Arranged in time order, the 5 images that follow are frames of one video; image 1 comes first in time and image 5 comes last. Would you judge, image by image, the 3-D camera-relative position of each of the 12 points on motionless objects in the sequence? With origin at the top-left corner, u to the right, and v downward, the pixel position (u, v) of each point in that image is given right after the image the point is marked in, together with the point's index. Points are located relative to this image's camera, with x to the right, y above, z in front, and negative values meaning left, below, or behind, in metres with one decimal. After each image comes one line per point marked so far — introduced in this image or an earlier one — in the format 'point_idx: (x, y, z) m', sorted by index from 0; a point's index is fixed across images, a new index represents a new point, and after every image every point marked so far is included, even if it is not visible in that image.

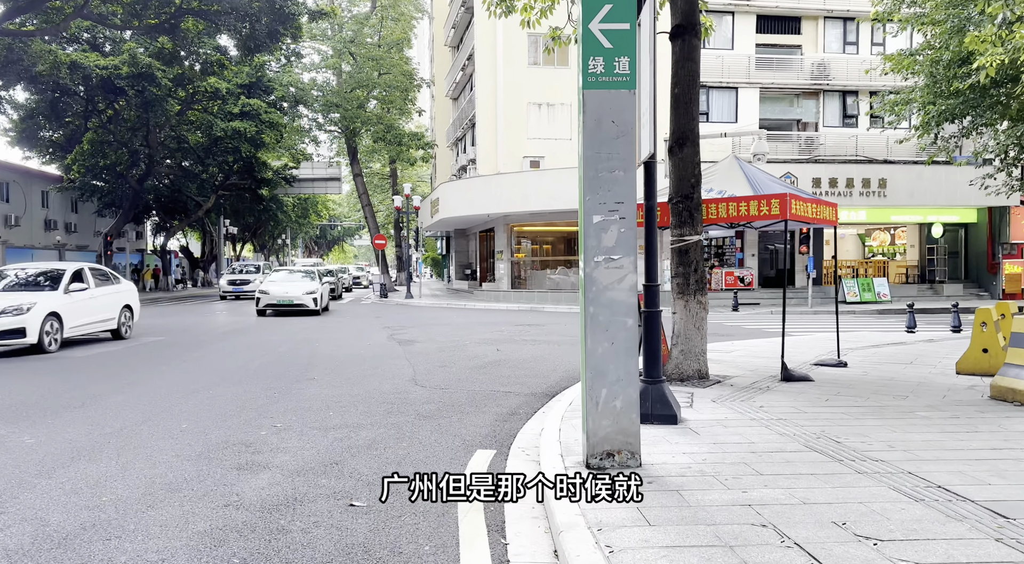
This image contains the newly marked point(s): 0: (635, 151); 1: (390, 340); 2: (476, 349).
0: (+0.7, +0.8, +4.5) m
1: (-2.3, -1.1, +13.6) m
2: (-0.6, -1.1, +12.2) m
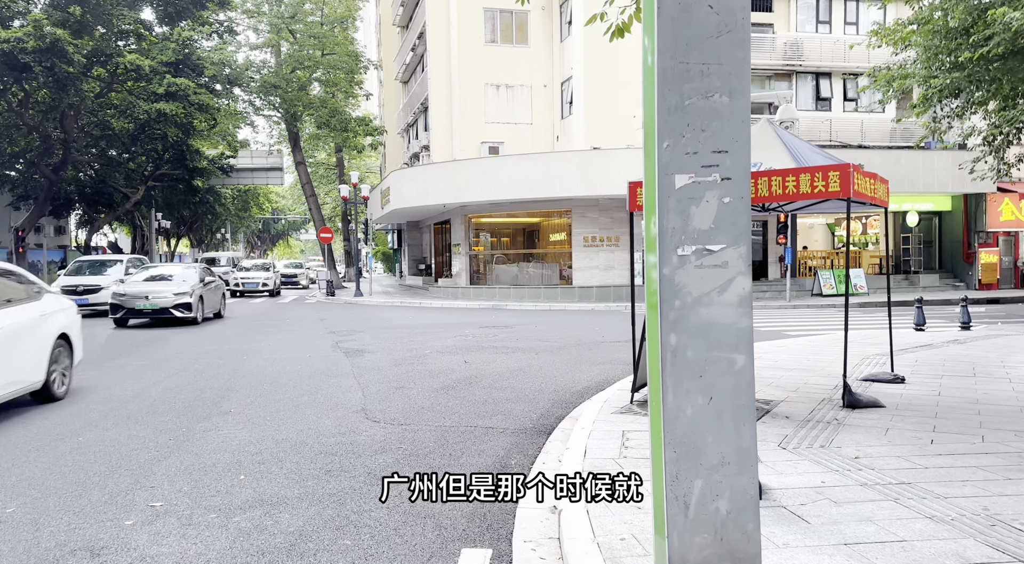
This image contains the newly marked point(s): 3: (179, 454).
0: (+0.8, +0.8, +2.5) m
1: (-2.8, -1.1, +11.5) m
2: (-1.0, -1.1, +10.2) m
3: (-2.4, -1.2, +5.3) m
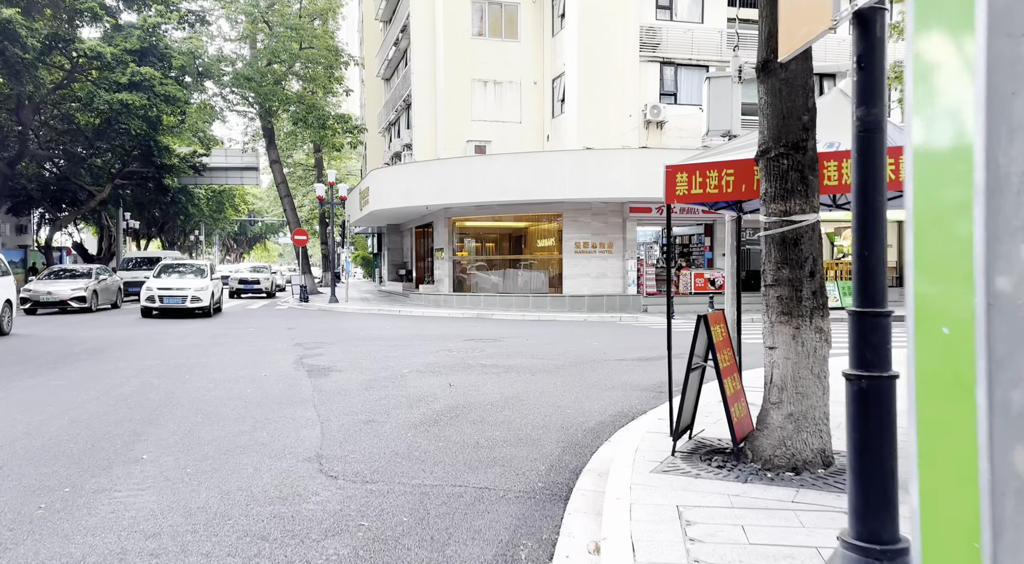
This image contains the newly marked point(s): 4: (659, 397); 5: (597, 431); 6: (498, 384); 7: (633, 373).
0: (+0.9, +0.7, +1.0) m
1: (-2.9, -1.1, +9.9) m
2: (-1.1, -1.2, +8.6) m
3: (-2.4, -1.3, +3.7) m
4: (+1.6, -1.3, +7.9) m
5: (+0.7, -1.3, +6.2) m
6: (-0.2, -1.2, +8.5) m
7: (+1.6, -1.2, +9.6) m
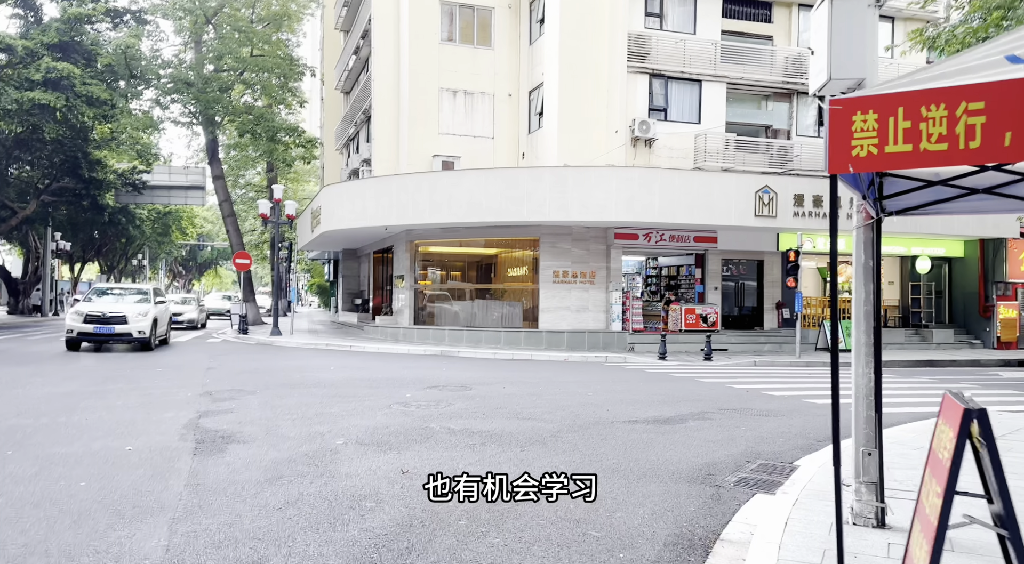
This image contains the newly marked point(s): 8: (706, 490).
0: (+1.2, +0.7, -1.6) m
1: (-3.1, -1.4, +7.0) m
2: (-1.2, -1.5, +5.8) m
3: (-2.3, -1.3, +0.8) m
4: (+1.5, -1.5, +5.2) m
5: (+0.7, -1.5, +3.5) m
6: (-0.3, -1.5, +5.7) m
7: (+1.4, -1.6, +6.9) m
8: (+1.4, -1.5, +5.4) m
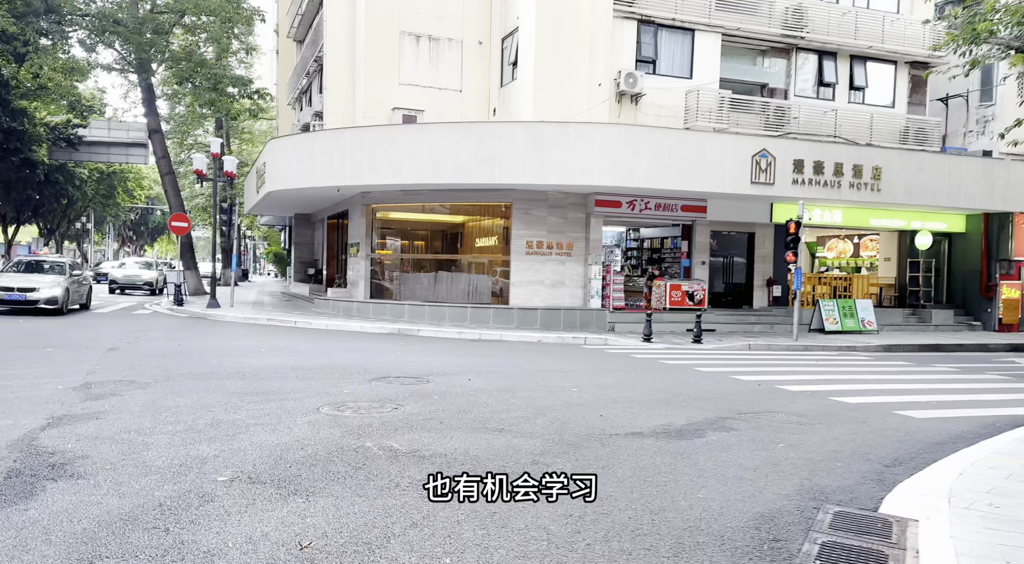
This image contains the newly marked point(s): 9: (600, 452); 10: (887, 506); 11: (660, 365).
0: (+1.4, +0.6, -3.7) m
1: (-3.3, -1.2, +4.8) m
2: (-1.4, -1.2, +3.6) m
3: (-2.2, -1.3, -1.3) m
4: (+1.3, -1.4, +3.2) m
5: (+0.6, -1.4, +1.4) m
6: (-0.5, -1.3, +3.7) m
7: (+1.2, -1.3, +4.9) m
8: (+1.3, -1.4, +3.4) m
9: (+0.7, -1.3, +5.6) m
10: (+2.3, -1.4, +4.6) m
11: (+2.4, -1.4, +12.0) m
